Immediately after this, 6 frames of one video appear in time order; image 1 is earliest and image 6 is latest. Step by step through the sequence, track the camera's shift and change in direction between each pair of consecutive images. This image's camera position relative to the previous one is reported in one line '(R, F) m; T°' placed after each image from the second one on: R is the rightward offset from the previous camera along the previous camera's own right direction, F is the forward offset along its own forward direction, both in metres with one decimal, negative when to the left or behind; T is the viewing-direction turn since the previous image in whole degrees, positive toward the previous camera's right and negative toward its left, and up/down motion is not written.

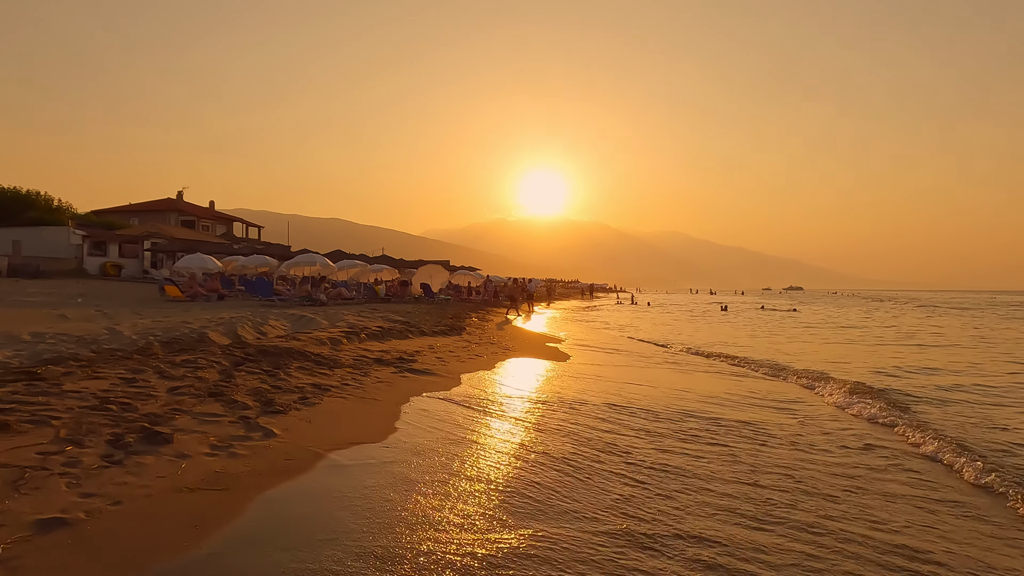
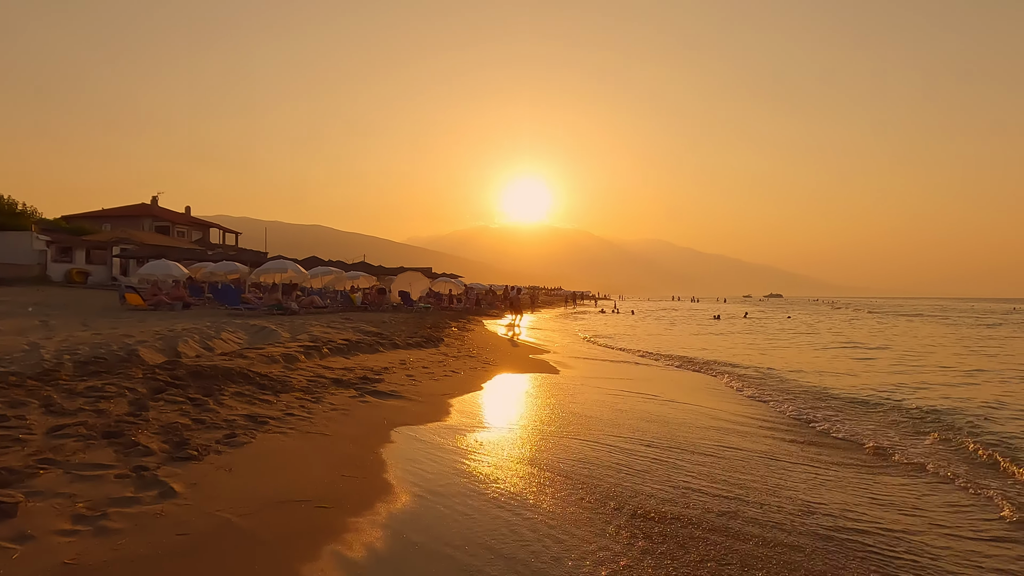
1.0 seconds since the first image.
(0.0, +0.8) m; +2°
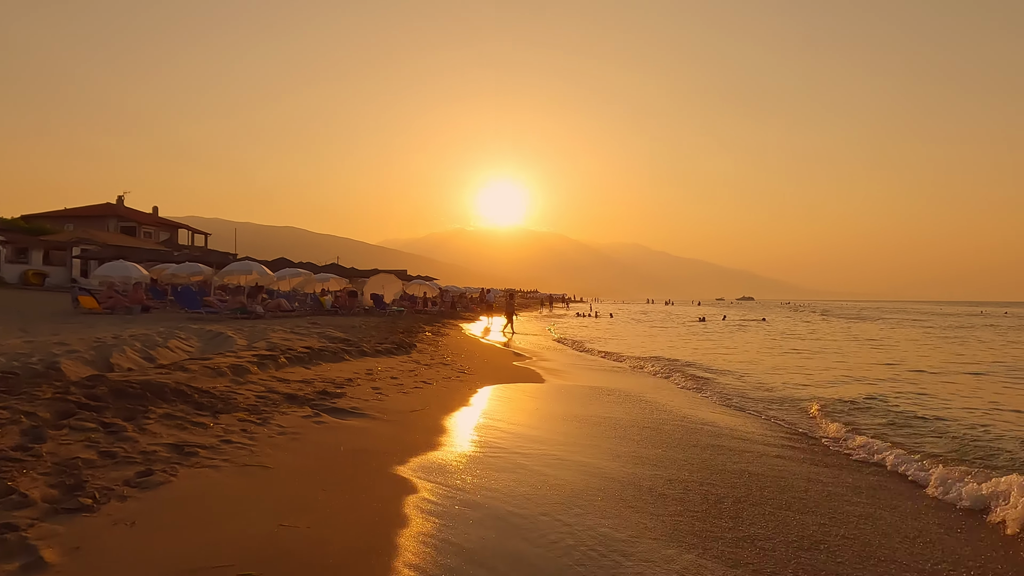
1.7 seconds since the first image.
(0.0, +0.6) m; +2°
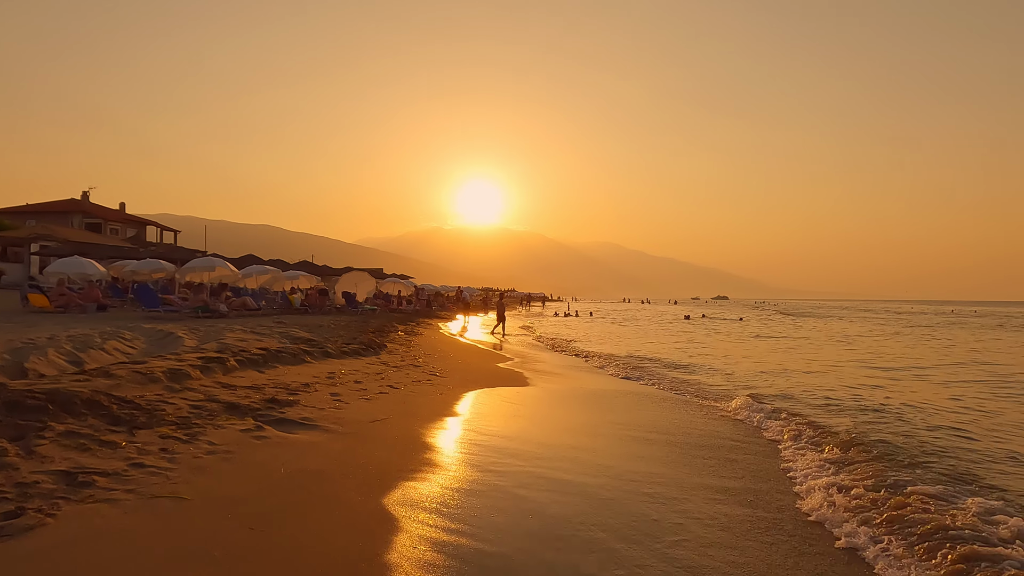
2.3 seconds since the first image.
(0.0, +0.6) m; +2°
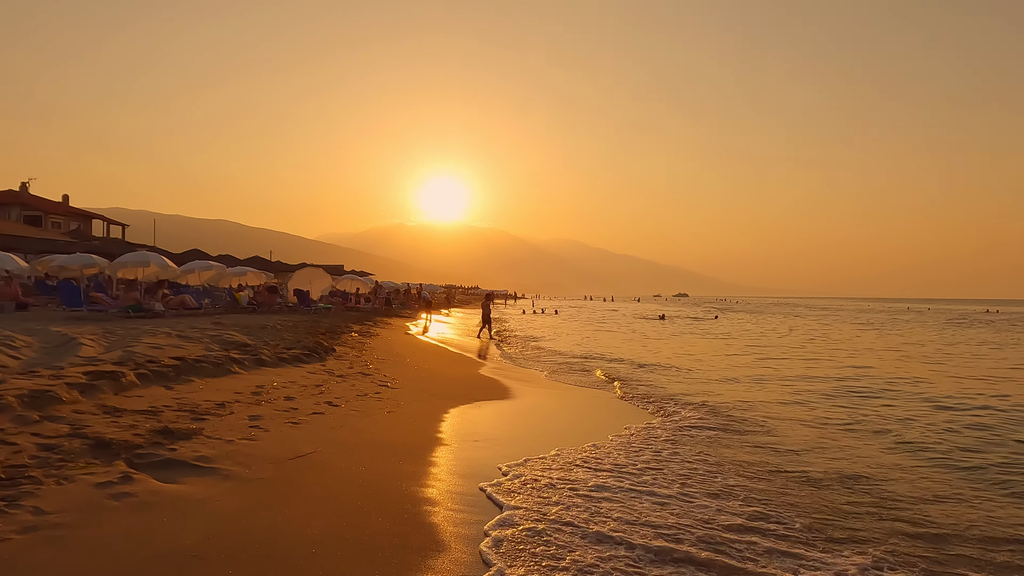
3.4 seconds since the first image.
(0.0, +1.0) m; +3°
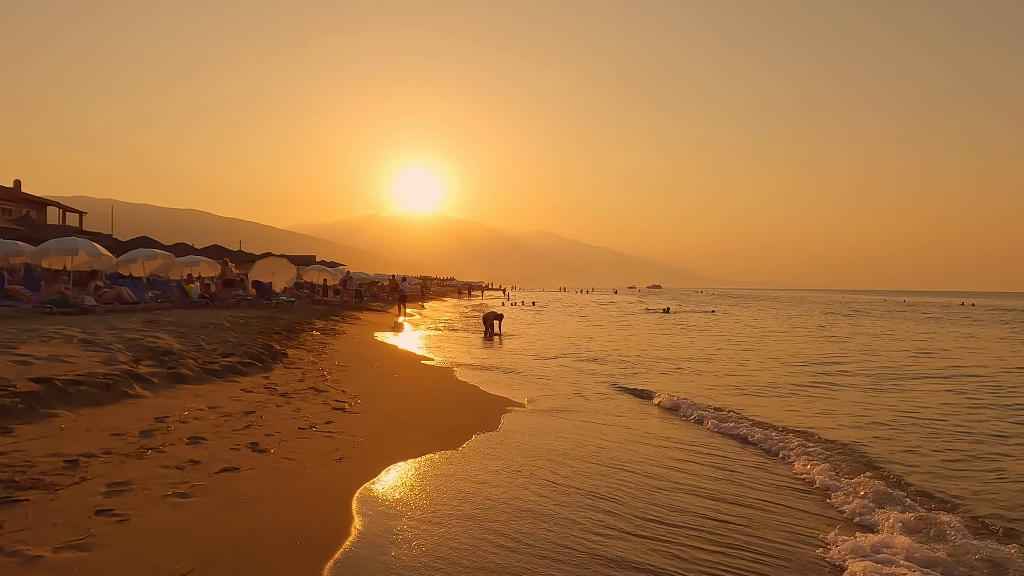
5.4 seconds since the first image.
(-0.2, +1.7) m; +2°
